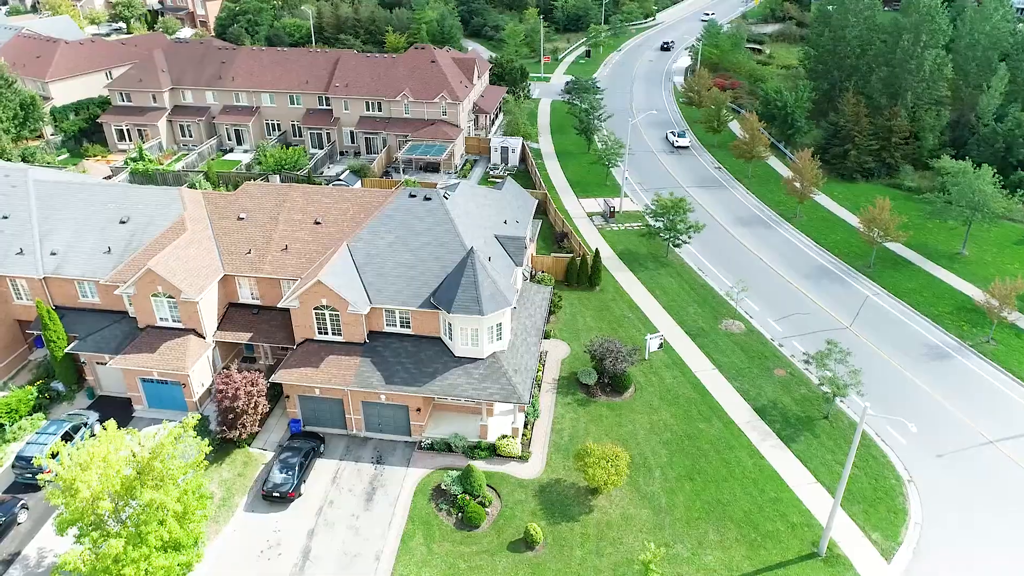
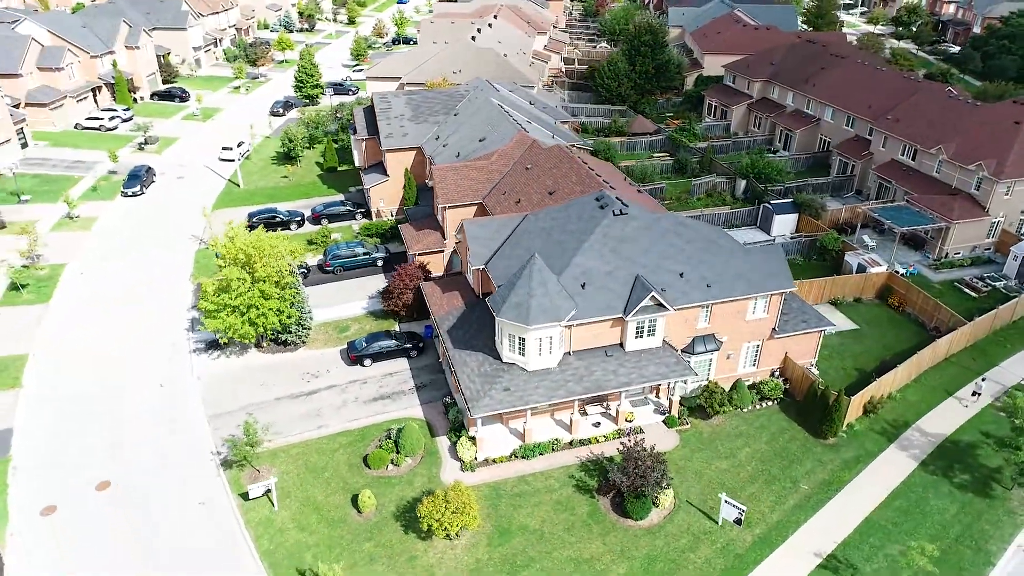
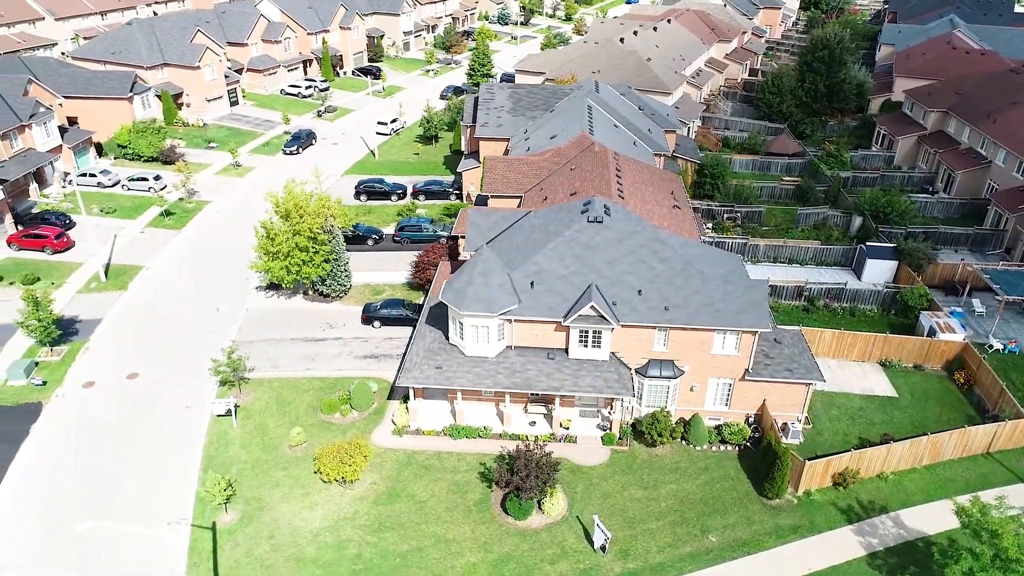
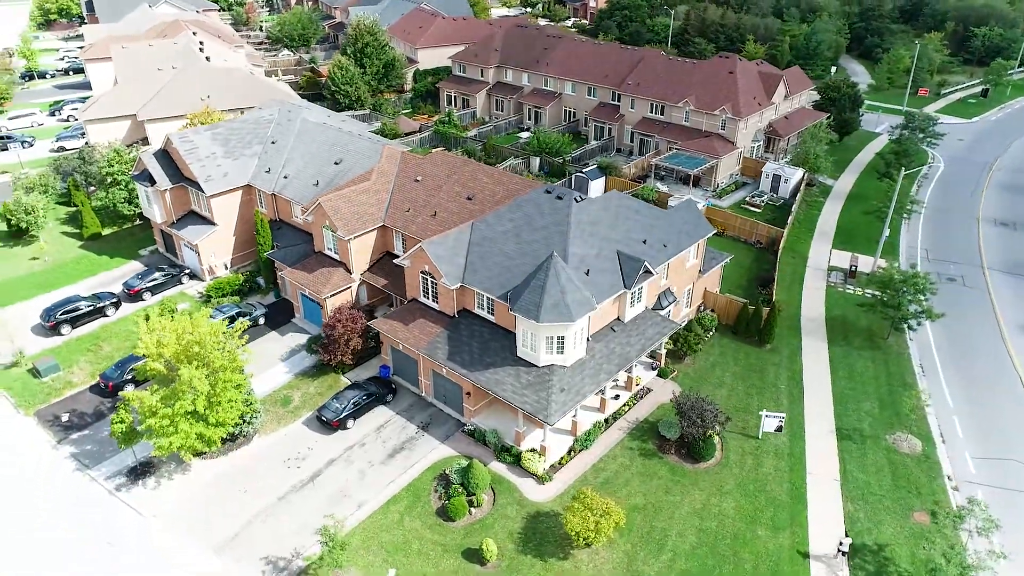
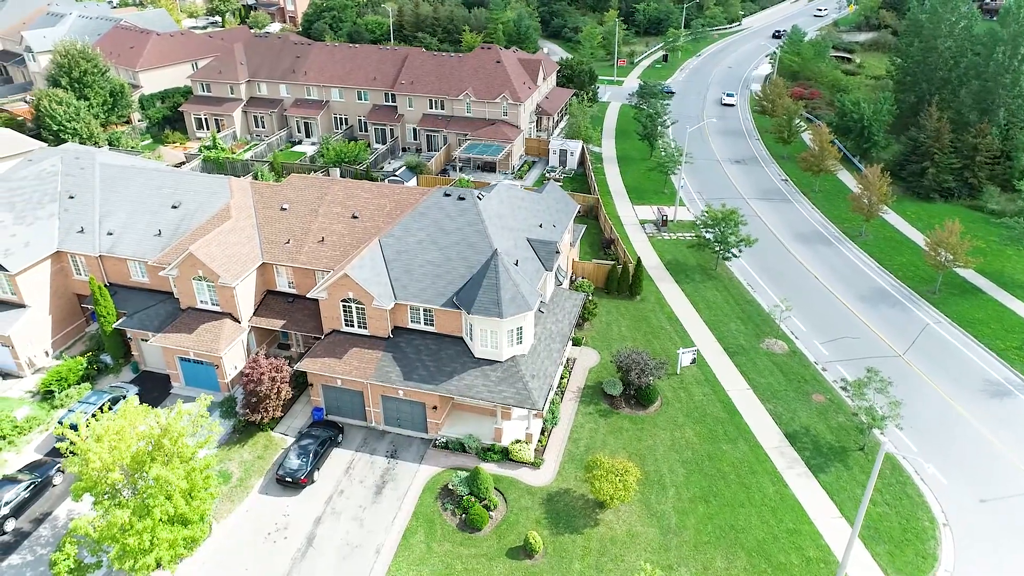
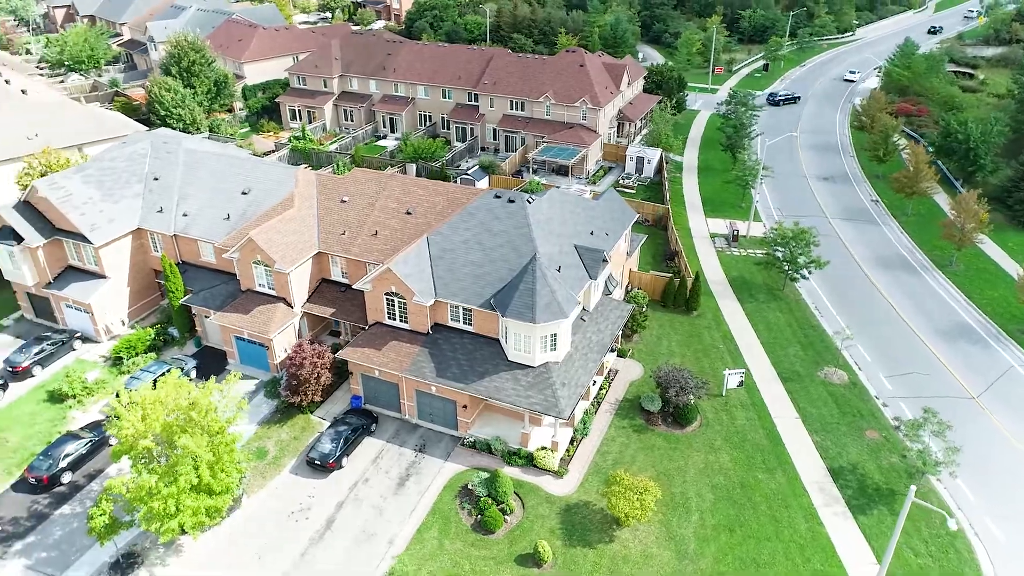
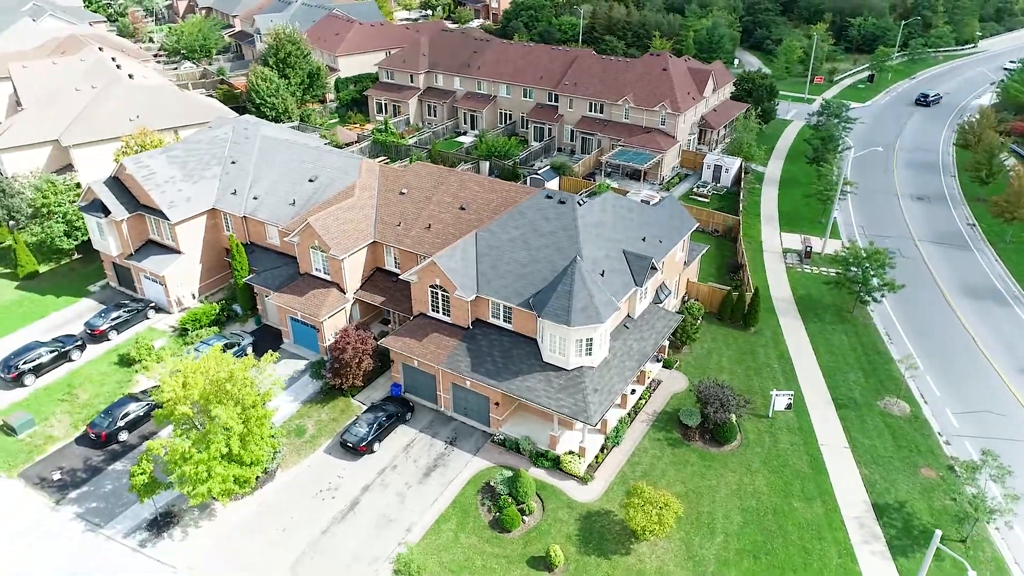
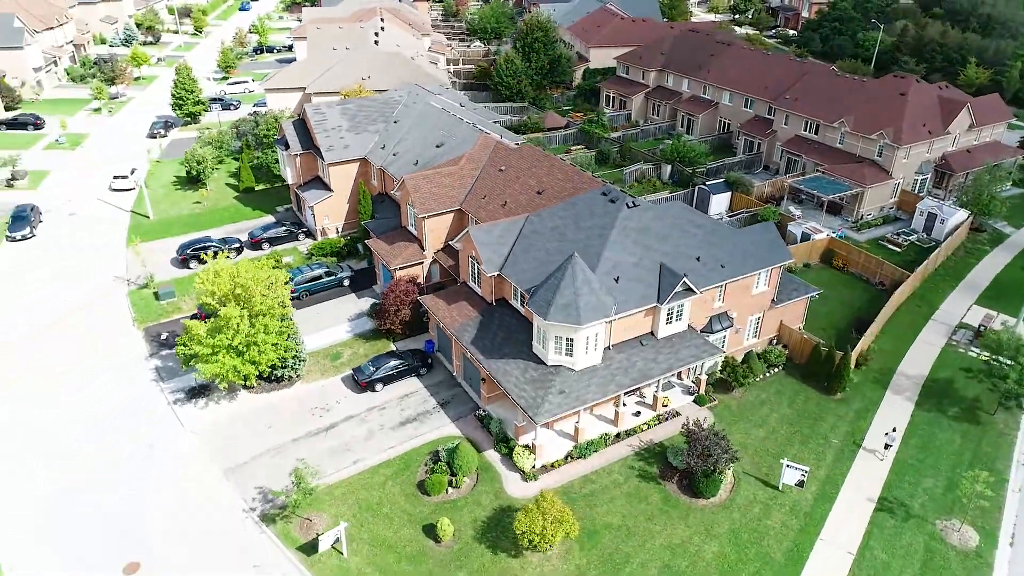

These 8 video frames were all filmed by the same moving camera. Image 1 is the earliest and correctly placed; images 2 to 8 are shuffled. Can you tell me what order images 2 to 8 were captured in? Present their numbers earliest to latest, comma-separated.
5, 6, 7, 4, 8, 2, 3
